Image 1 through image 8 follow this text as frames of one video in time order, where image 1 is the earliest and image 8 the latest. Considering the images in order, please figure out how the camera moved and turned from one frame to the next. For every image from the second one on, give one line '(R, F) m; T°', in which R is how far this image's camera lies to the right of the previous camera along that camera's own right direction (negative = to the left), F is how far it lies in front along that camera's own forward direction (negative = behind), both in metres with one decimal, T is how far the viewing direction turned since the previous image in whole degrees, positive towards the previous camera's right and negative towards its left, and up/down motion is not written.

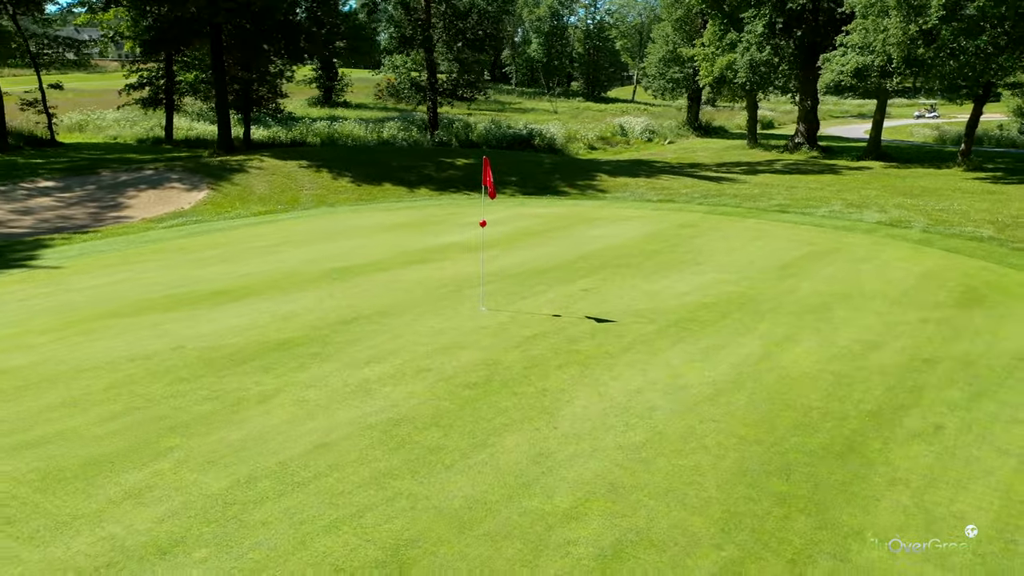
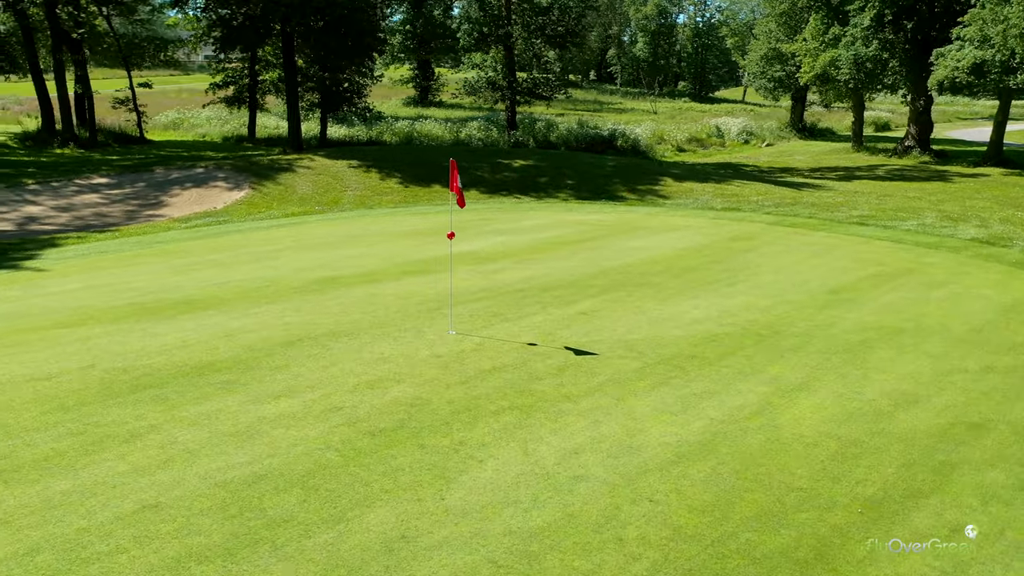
(+1.0, +1.0) m; -8°
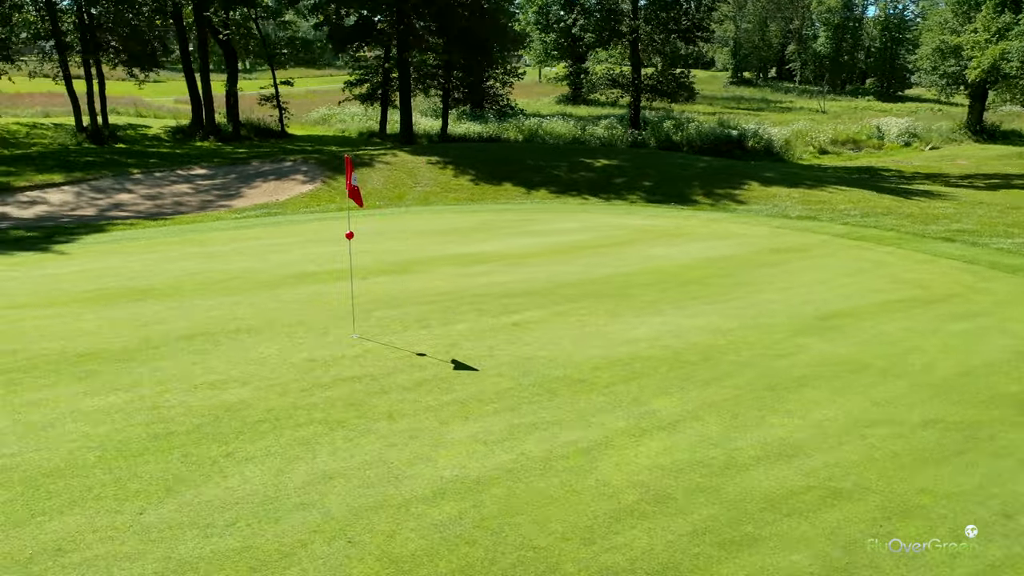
(+1.9, +0.6) m; -12°
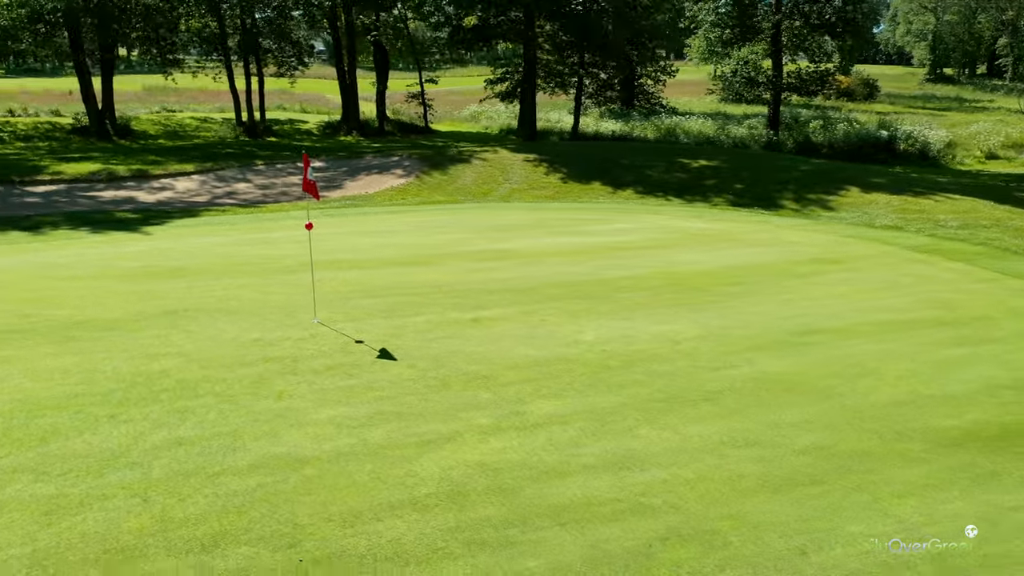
(+1.7, +0.1) m; -13°
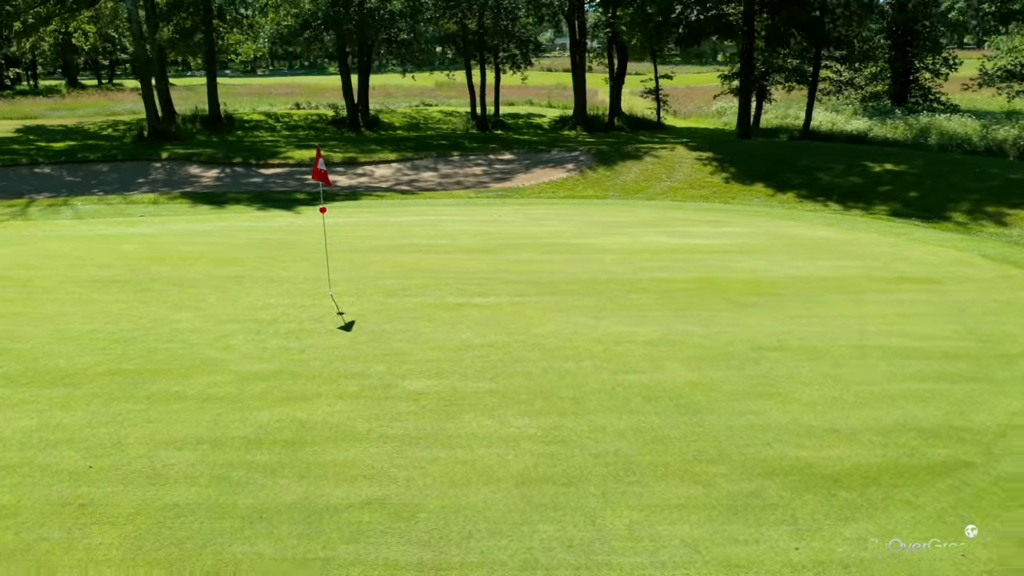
(+2.5, +0.1) m; -20°
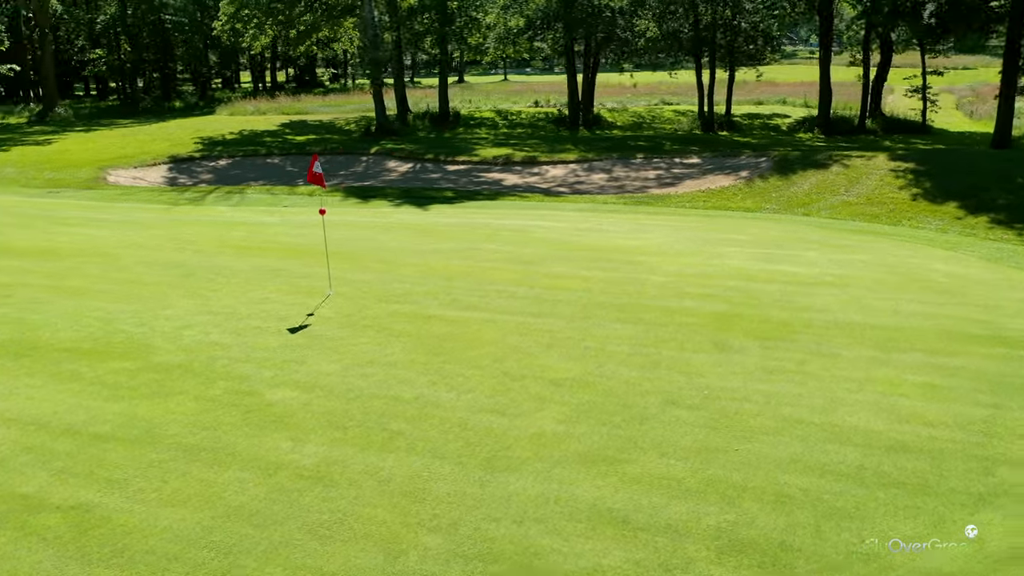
(+2.6, +0.9) m; -21°
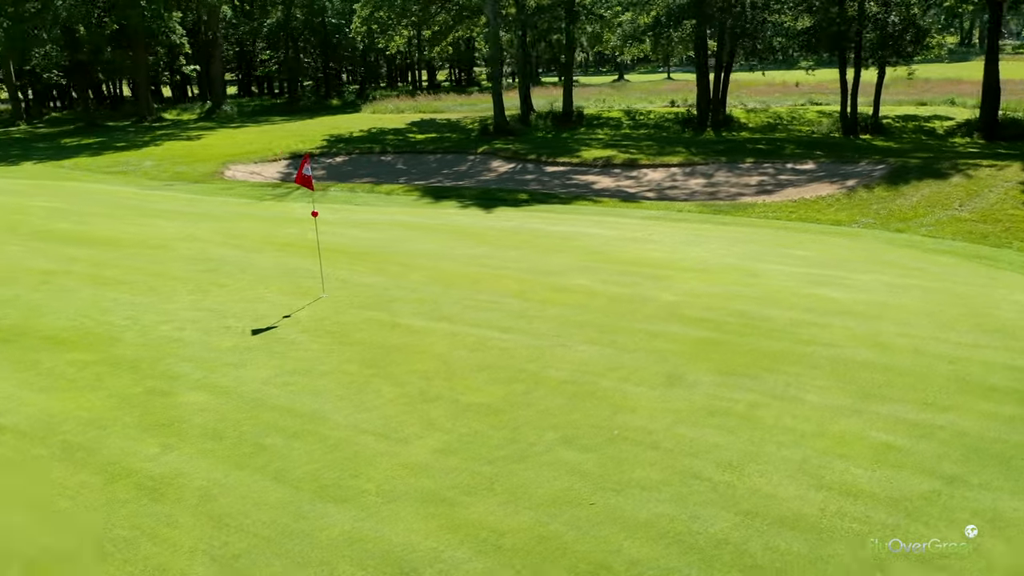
(+1.5, +0.5) m; -12°
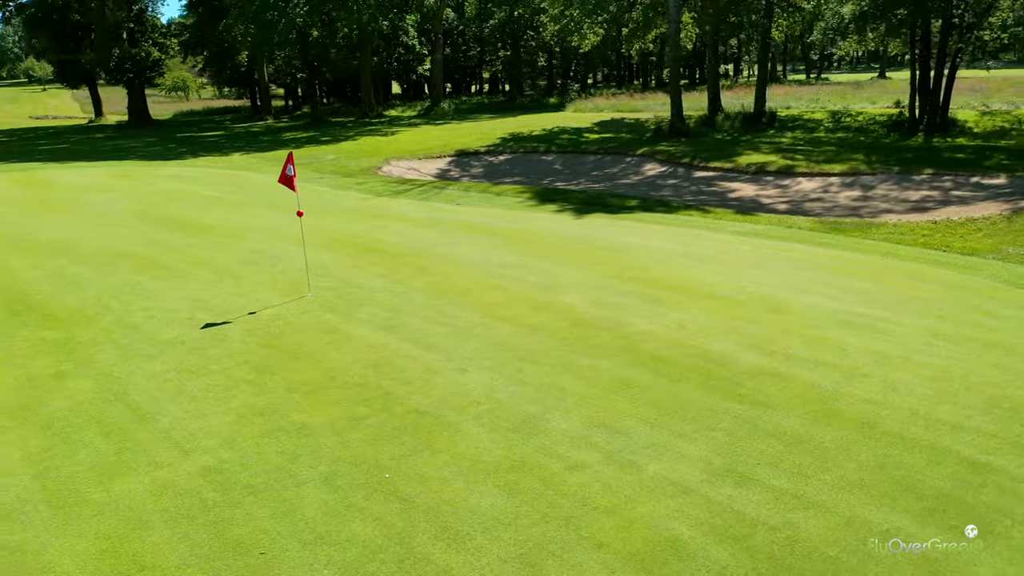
(+2.3, +0.8) m; -18°
